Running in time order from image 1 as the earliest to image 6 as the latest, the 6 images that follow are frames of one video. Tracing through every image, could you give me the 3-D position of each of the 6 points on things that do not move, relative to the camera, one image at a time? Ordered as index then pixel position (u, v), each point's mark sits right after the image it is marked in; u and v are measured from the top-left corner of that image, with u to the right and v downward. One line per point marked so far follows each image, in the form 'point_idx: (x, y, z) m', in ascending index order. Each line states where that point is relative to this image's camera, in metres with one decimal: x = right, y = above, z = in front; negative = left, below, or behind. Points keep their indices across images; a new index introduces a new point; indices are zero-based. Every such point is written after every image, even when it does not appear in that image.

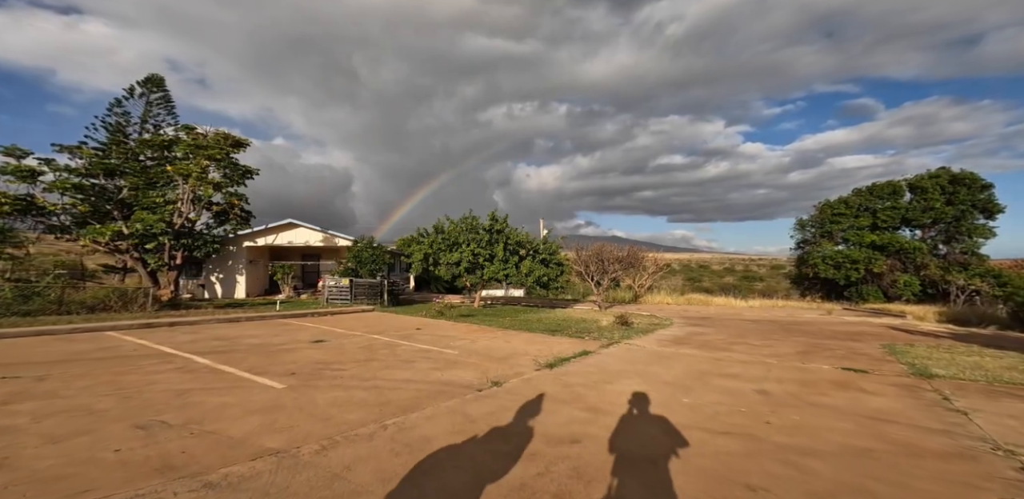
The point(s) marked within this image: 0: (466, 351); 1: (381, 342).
0: (-0.9, -2.2, +9.2) m
1: (-2.9, -2.2, +9.7) m
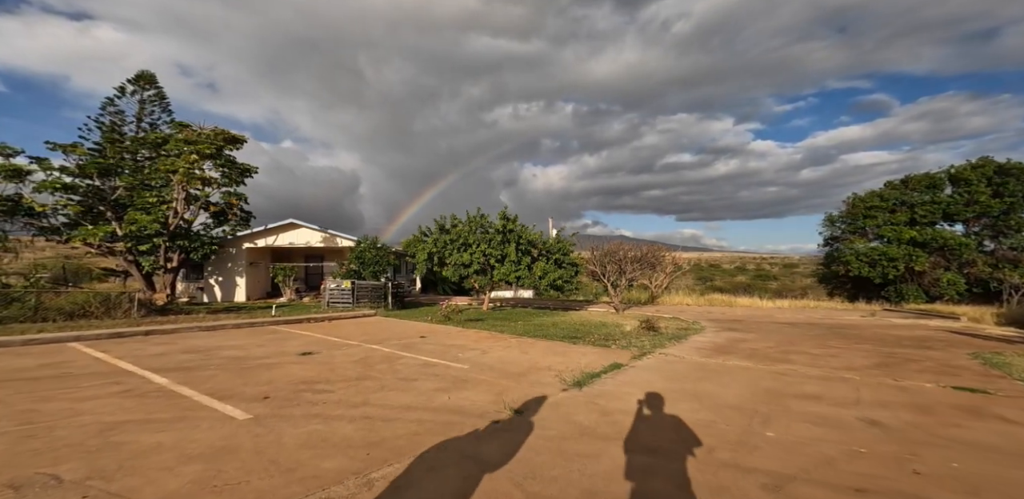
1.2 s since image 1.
0: (-0.6, -2.2, +7.9) m
1: (-2.5, -2.1, +8.5) m
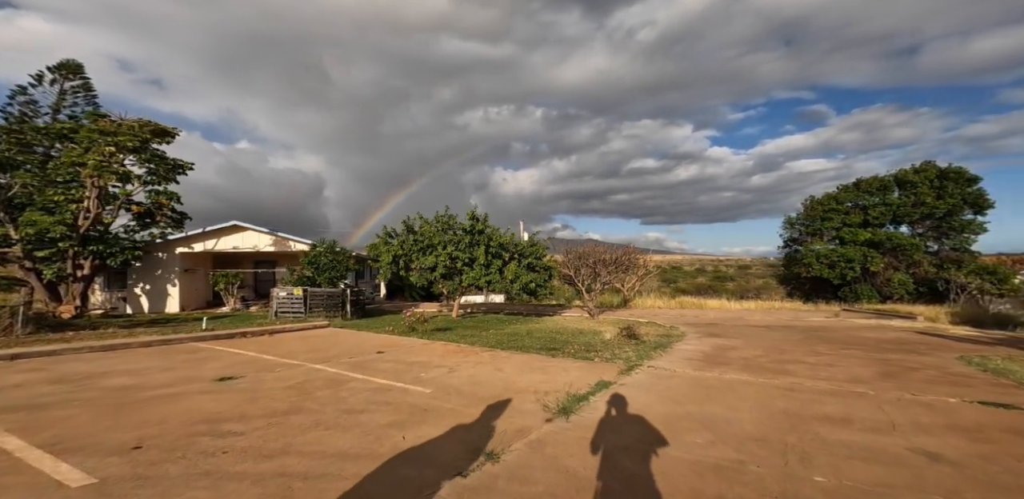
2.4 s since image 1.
0: (-1.0, -2.2, +6.9) m
1: (-3.0, -2.2, +7.2) m
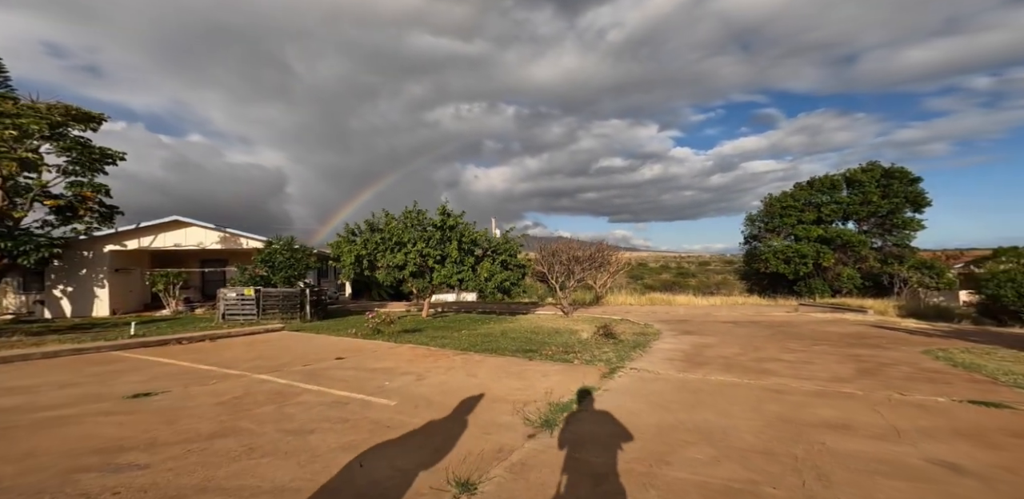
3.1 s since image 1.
0: (-1.3, -2.2, +6.3) m
1: (-3.4, -2.2, +6.5) m
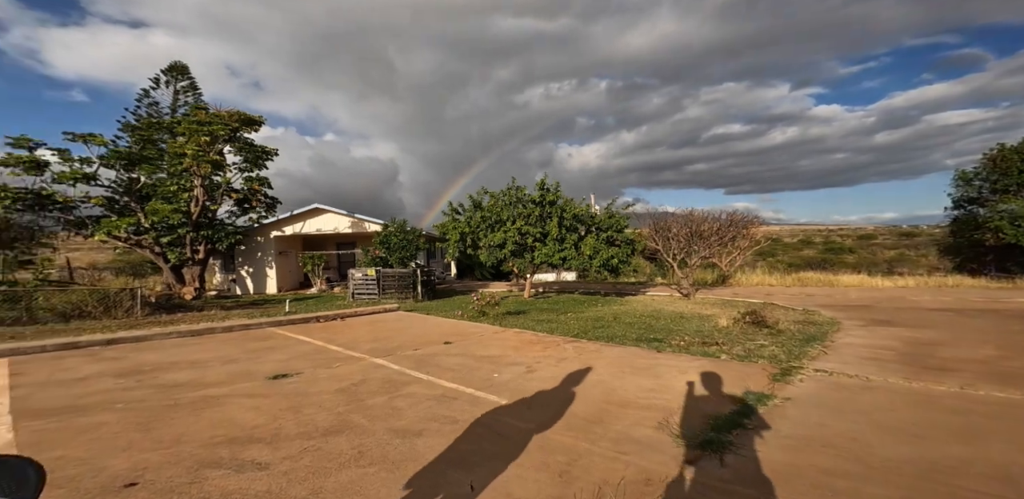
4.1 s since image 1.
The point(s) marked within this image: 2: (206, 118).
0: (+0.2, -1.8, +5.2) m
1: (-1.7, -1.8, +5.9) m
2: (-13.3, +5.7, +18.9) m
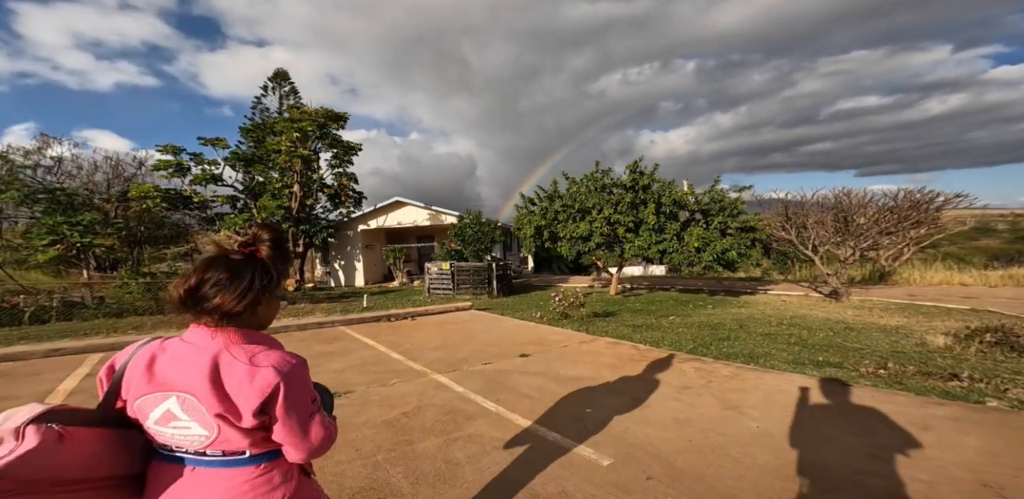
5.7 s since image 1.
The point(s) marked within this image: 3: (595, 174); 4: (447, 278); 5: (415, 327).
0: (+1.1, -1.6, +3.3) m
1: (-0.7, -1.6, +4.3) m
2: (-9.6, +6.0, +19.2) m
3: (+3.0, +2.4, +13.9) m
4: (-1.9, -0.9, +13.9) m
5: (-2.0, -1.6, +9.4) m
